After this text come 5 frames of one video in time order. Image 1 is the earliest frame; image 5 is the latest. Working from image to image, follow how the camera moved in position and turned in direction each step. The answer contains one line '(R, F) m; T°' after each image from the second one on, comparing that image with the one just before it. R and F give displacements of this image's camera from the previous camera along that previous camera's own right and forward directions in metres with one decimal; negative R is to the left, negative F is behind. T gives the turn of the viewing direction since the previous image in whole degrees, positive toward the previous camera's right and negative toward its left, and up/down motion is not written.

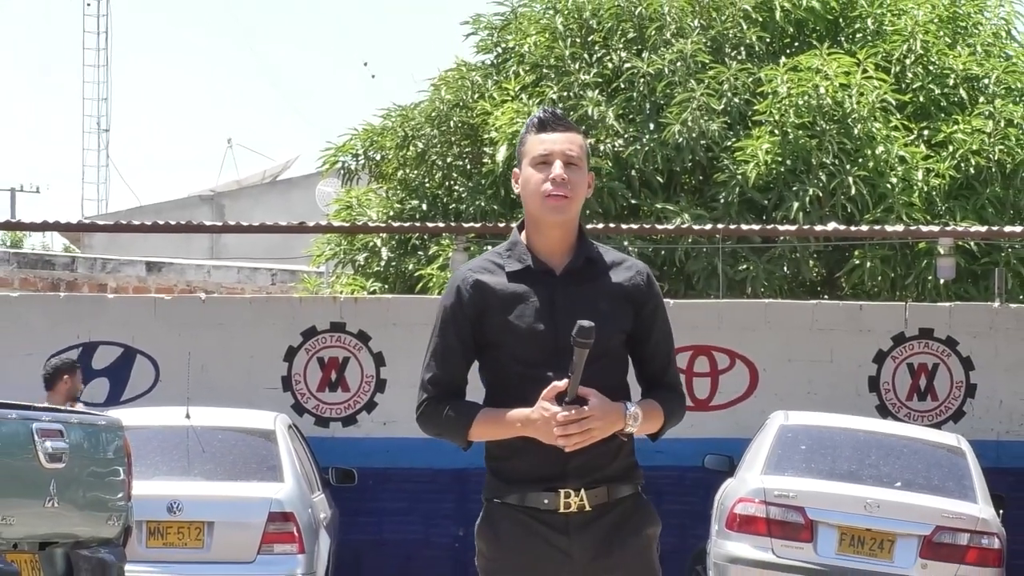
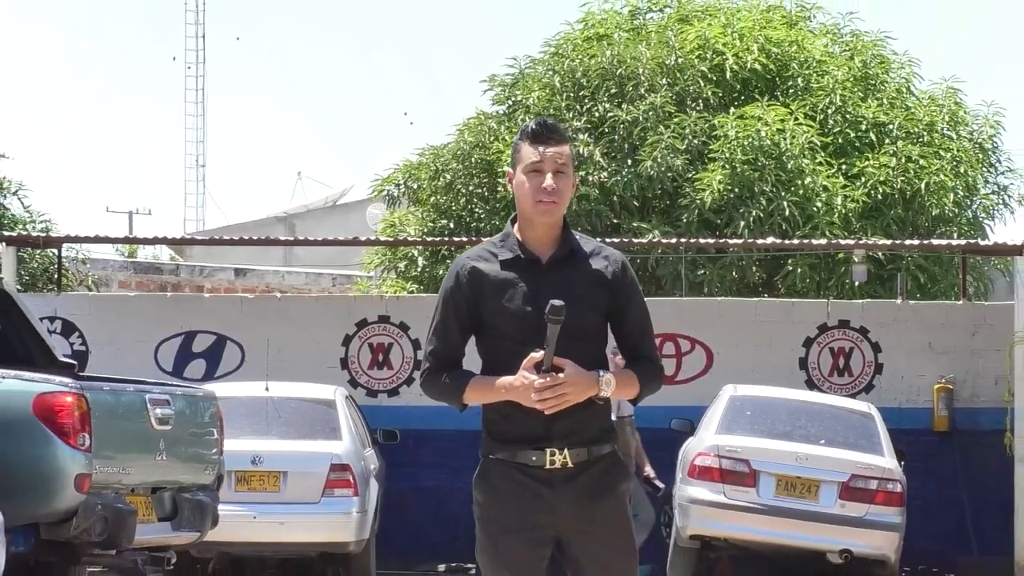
(+0.2, -2.6) m; -1°
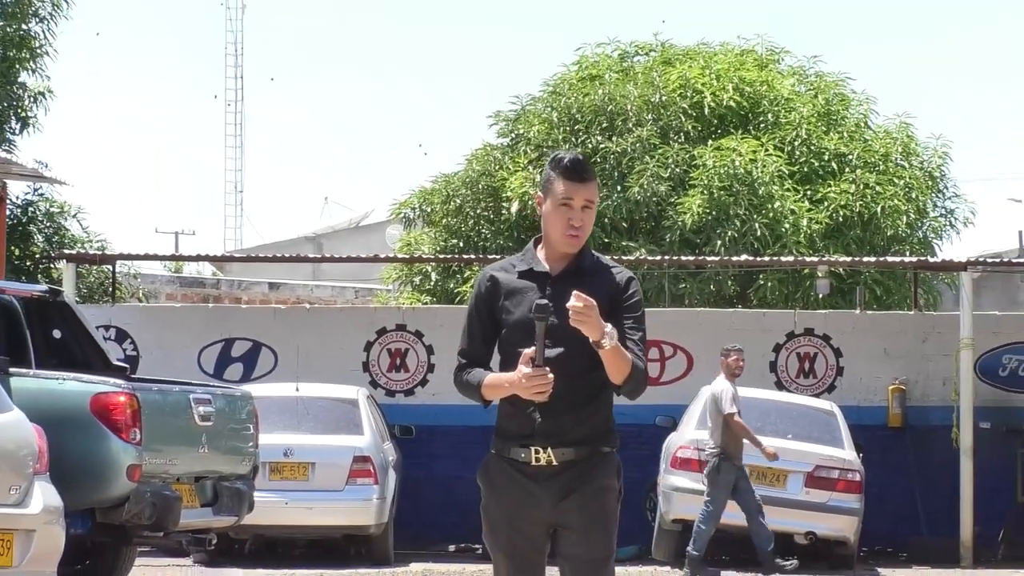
(+0.1, -1.5) m; 0°
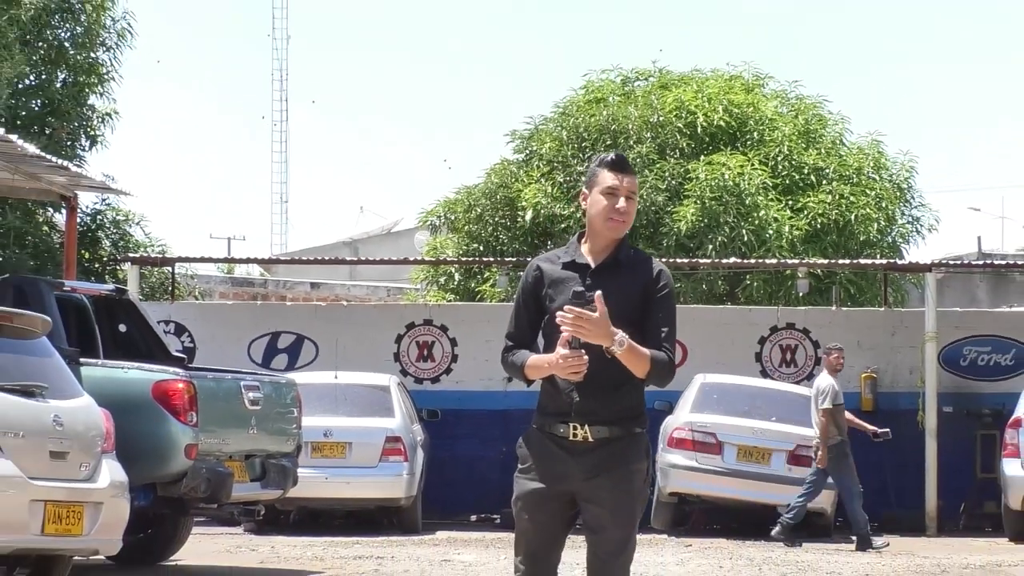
(+0.1, -1.7) m; -1°
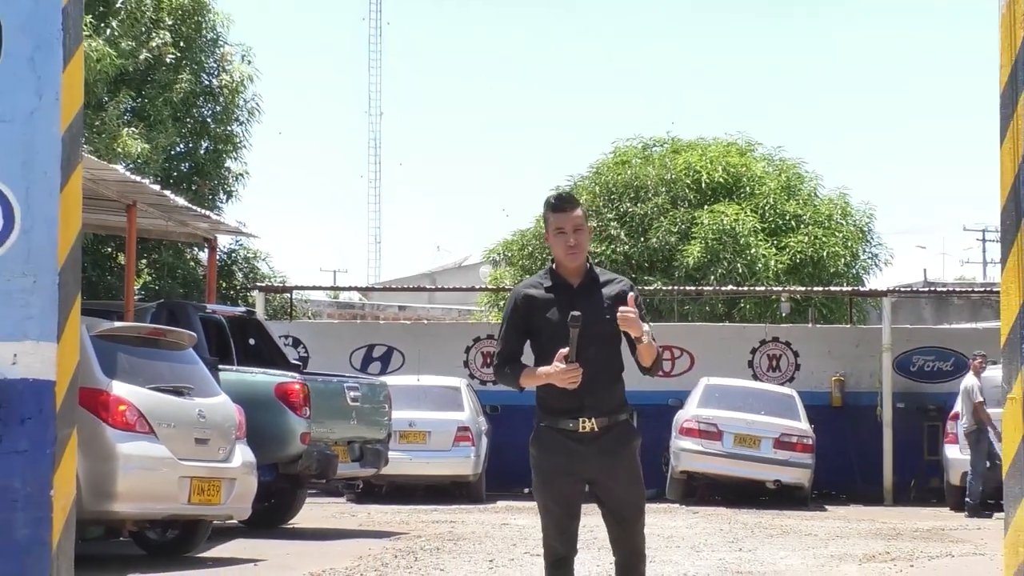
(+0.4, -4.1) m; -2°
